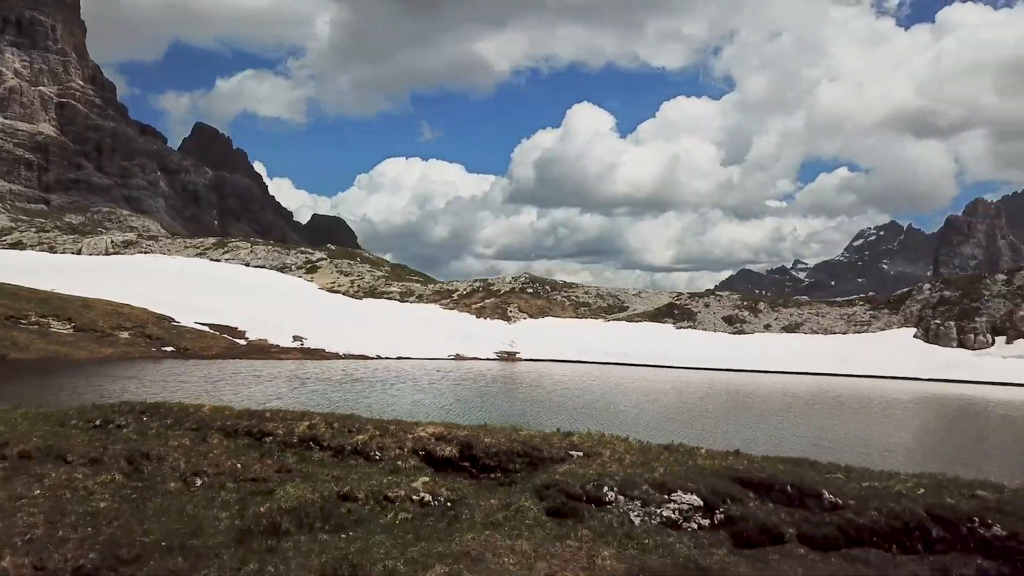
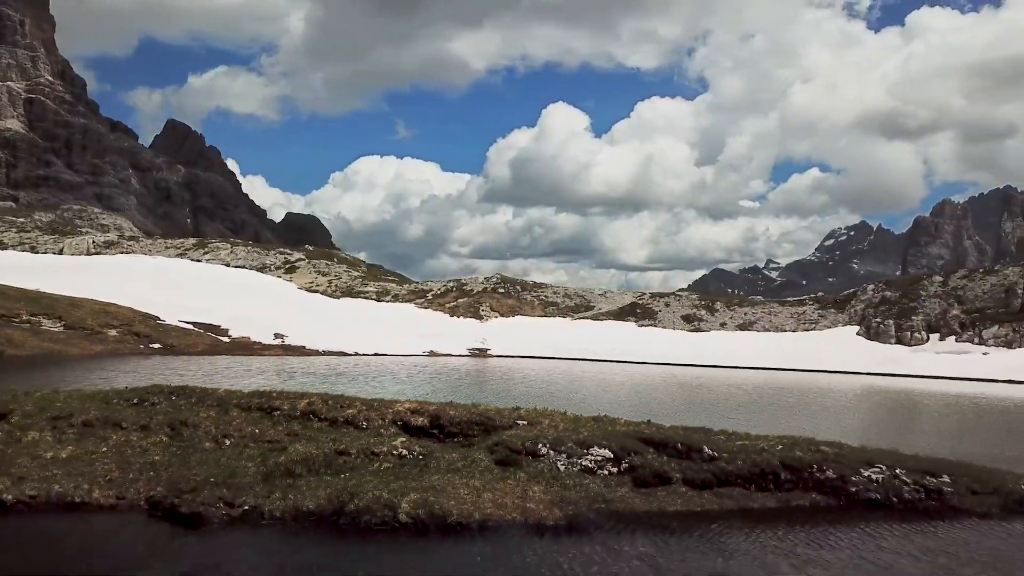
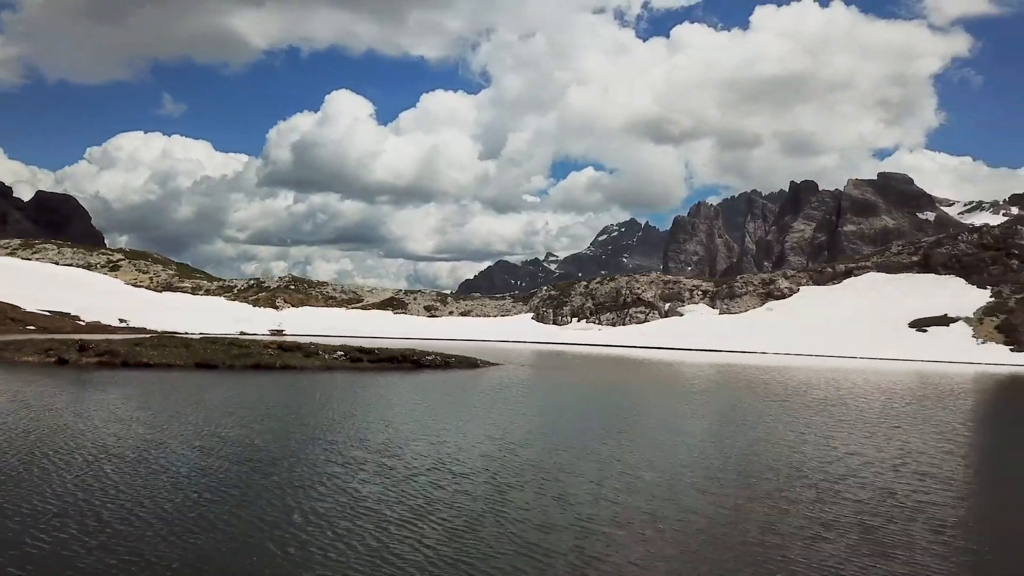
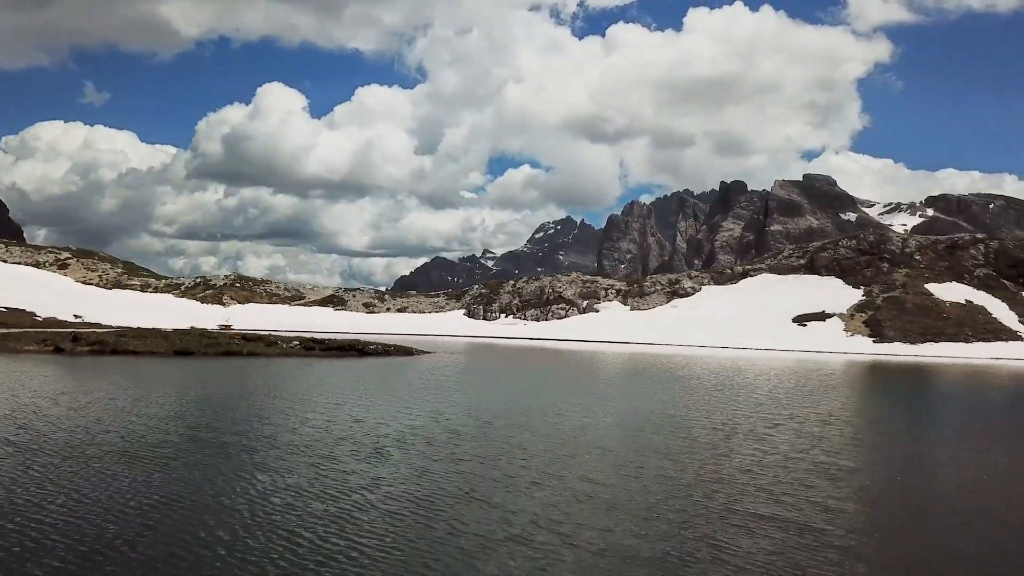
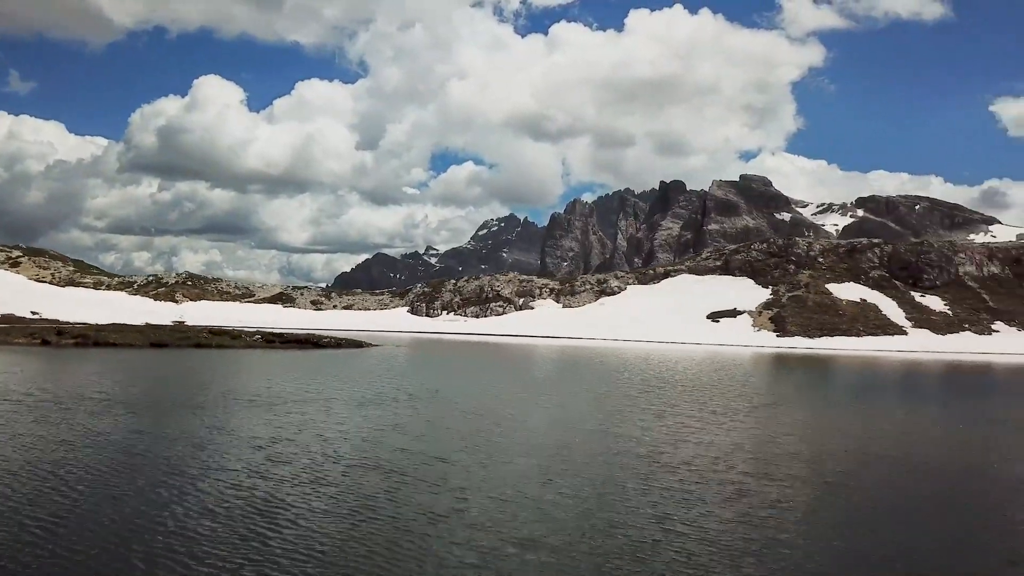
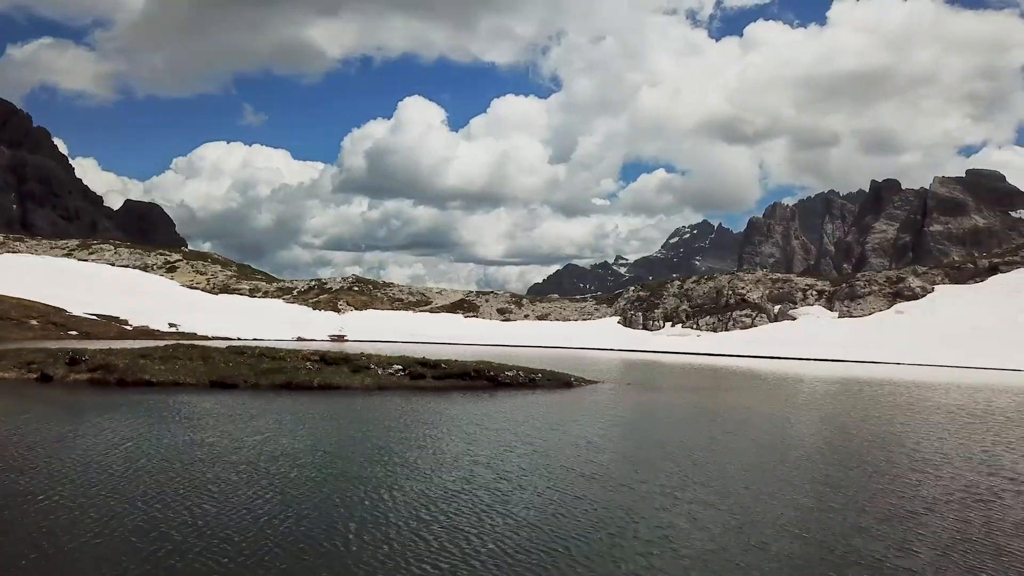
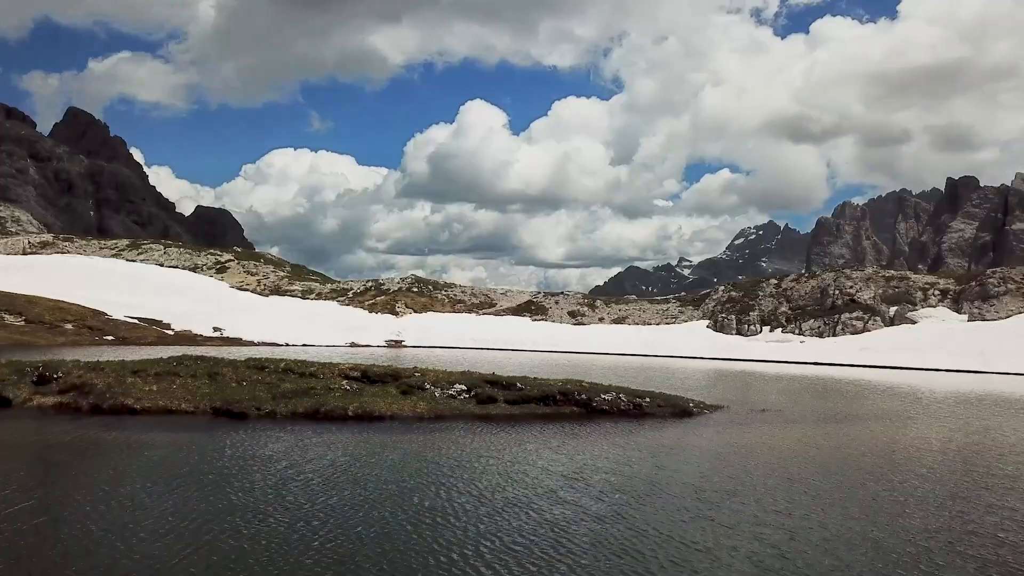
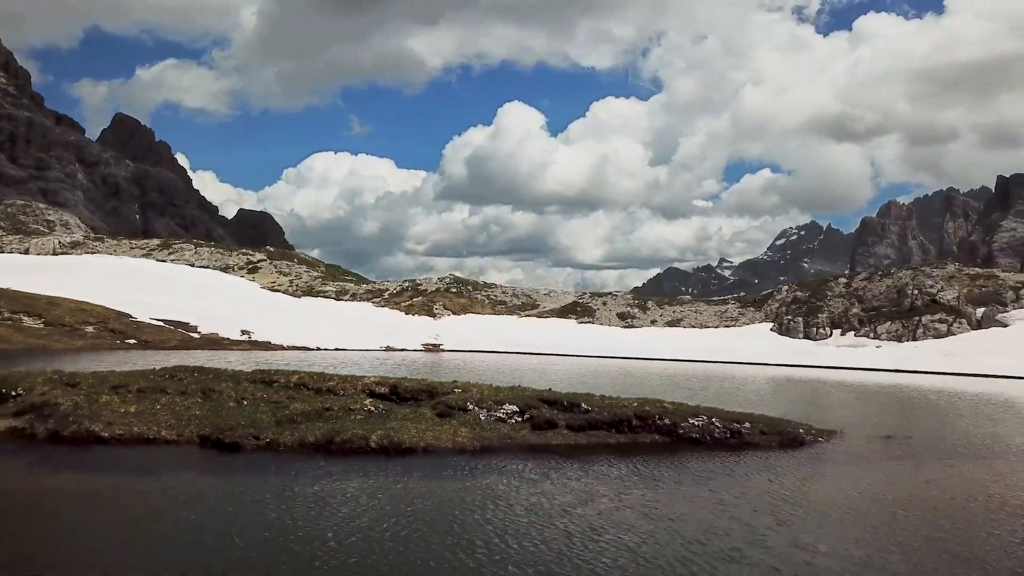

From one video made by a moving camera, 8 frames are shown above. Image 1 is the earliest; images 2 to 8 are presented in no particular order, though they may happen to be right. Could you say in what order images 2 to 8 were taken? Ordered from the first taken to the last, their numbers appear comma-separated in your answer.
2, 8, 7, 6, 3, 4, 5
